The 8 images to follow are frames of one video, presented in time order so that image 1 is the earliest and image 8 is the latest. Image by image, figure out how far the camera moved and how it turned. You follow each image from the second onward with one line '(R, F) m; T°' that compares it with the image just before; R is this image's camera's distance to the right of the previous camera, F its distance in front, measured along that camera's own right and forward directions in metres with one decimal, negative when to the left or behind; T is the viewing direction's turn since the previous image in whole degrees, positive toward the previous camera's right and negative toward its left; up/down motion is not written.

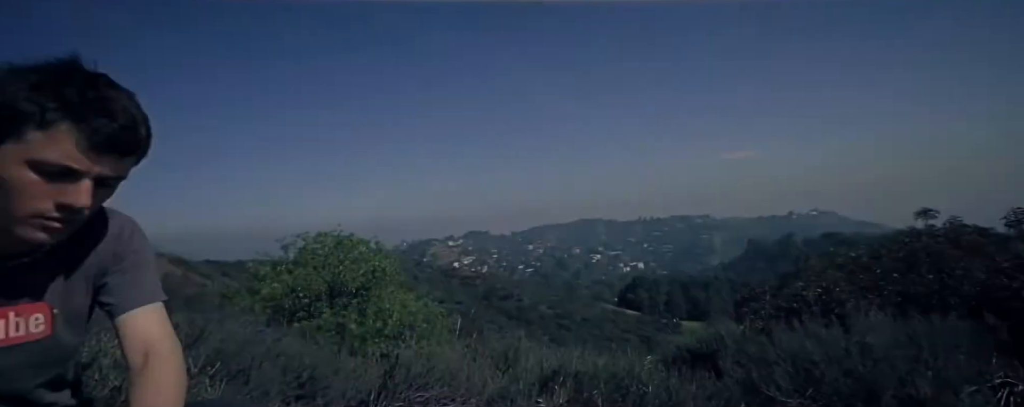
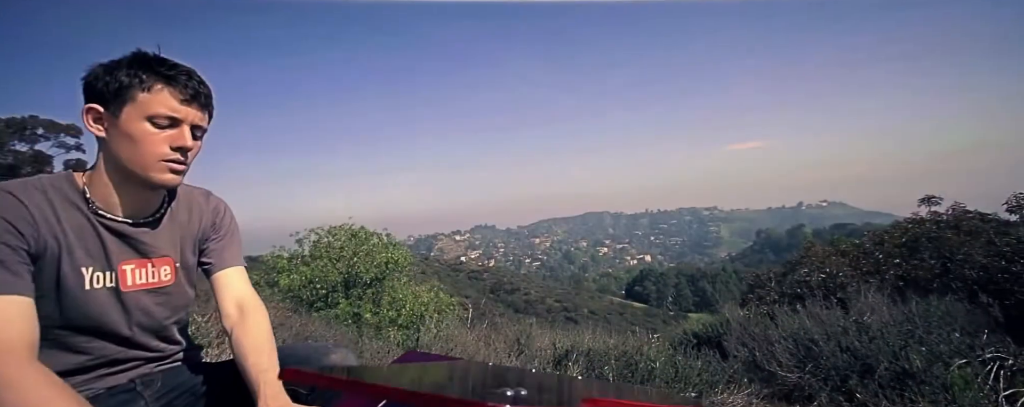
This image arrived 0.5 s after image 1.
(-0.1, -0.3) m; -1°
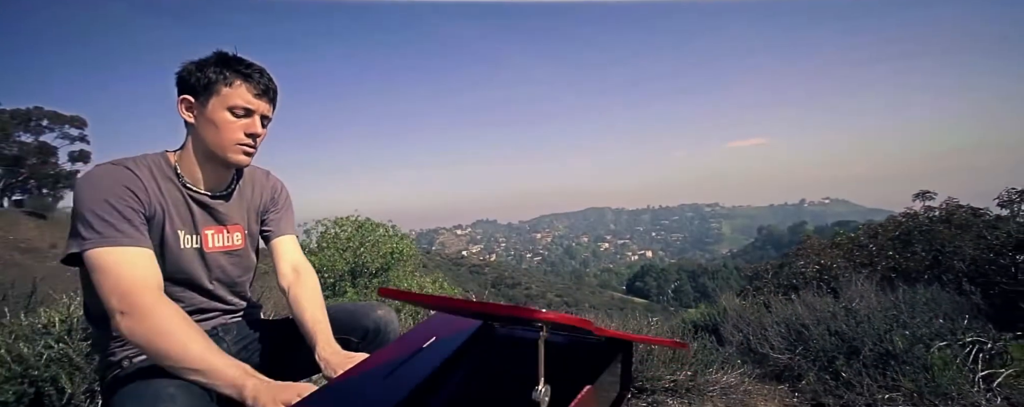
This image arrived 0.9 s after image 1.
(-0.1, -0.3) m; 0°
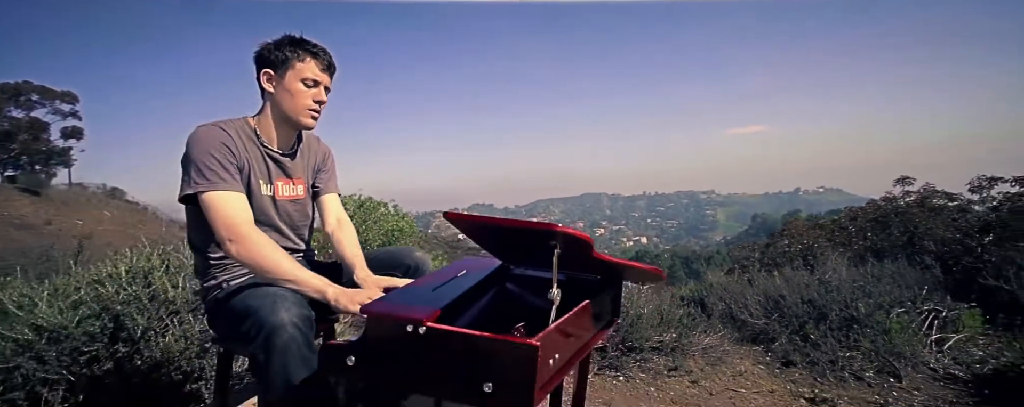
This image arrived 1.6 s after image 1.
(-0.1, -0.5) m; +1°
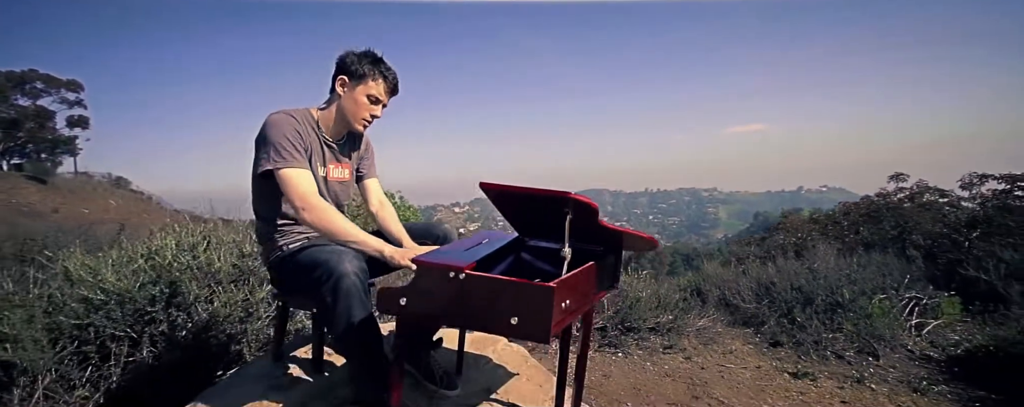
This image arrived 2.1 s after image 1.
(-0.1, -0.4) m; 0°
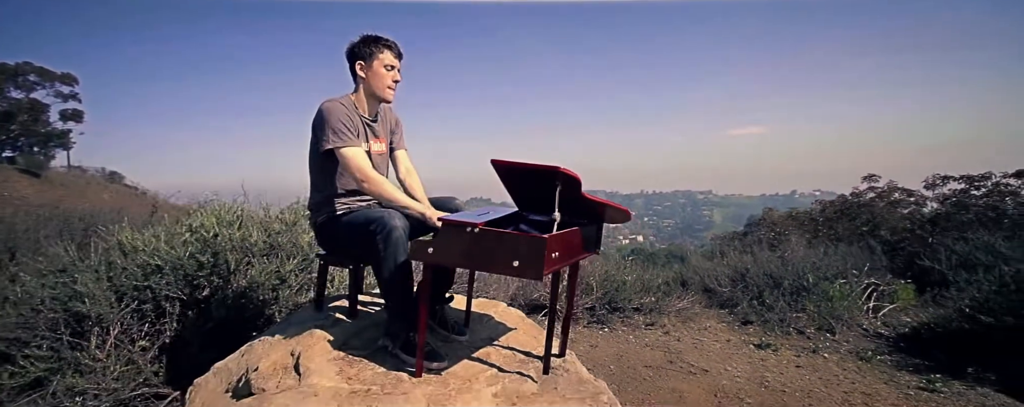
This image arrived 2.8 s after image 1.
(0.0, -0.6) m; +1°
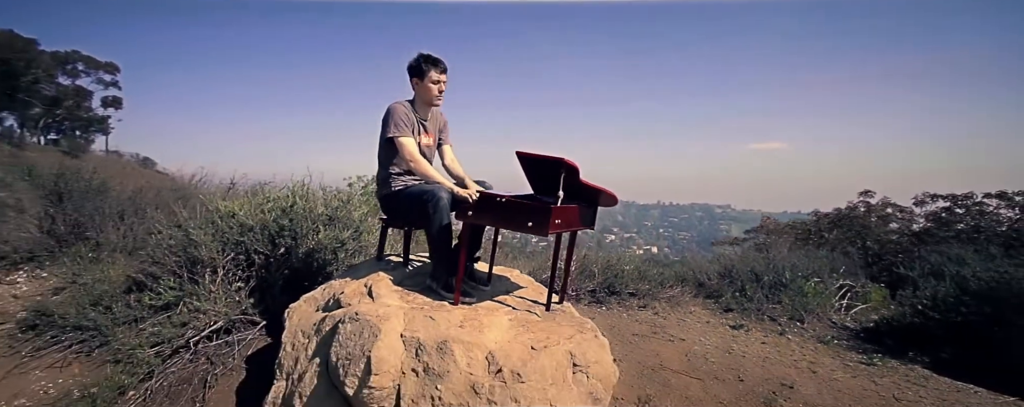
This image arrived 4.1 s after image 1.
(0.0, -1.0) m; -2°
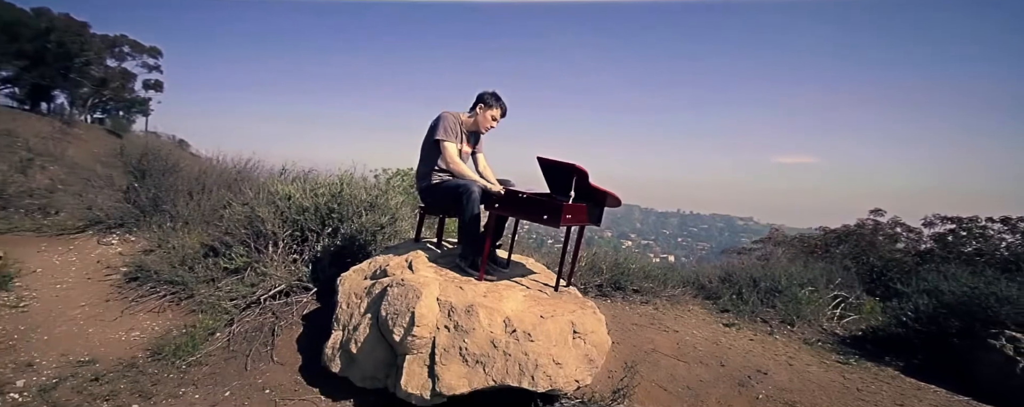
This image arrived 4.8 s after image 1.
(0.0, -0.7) m; -2°
